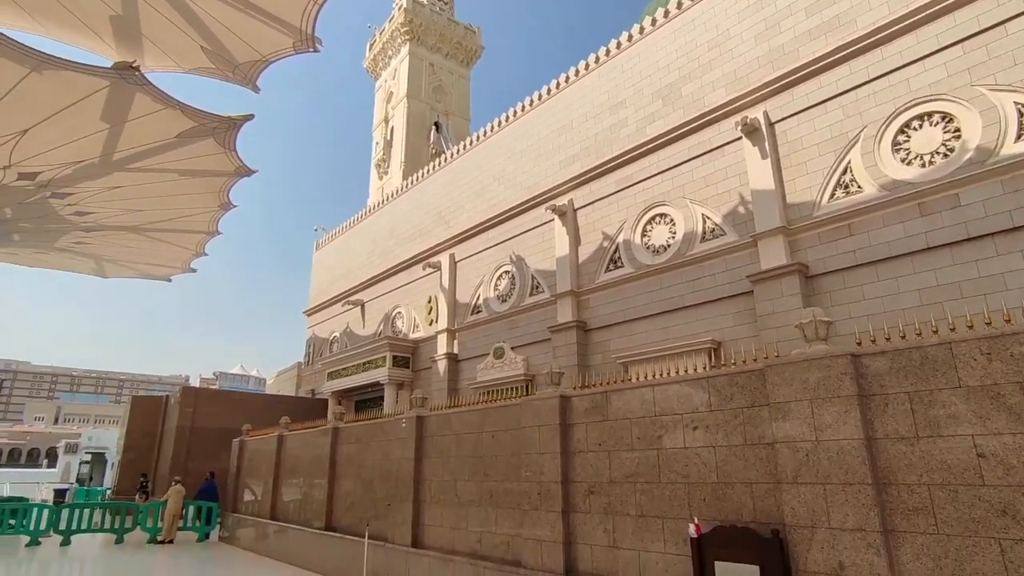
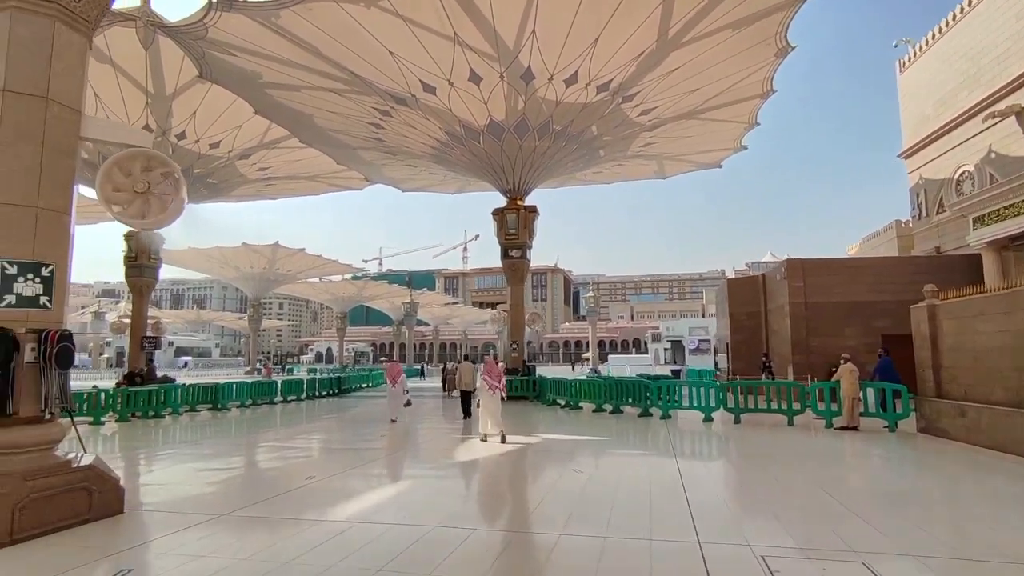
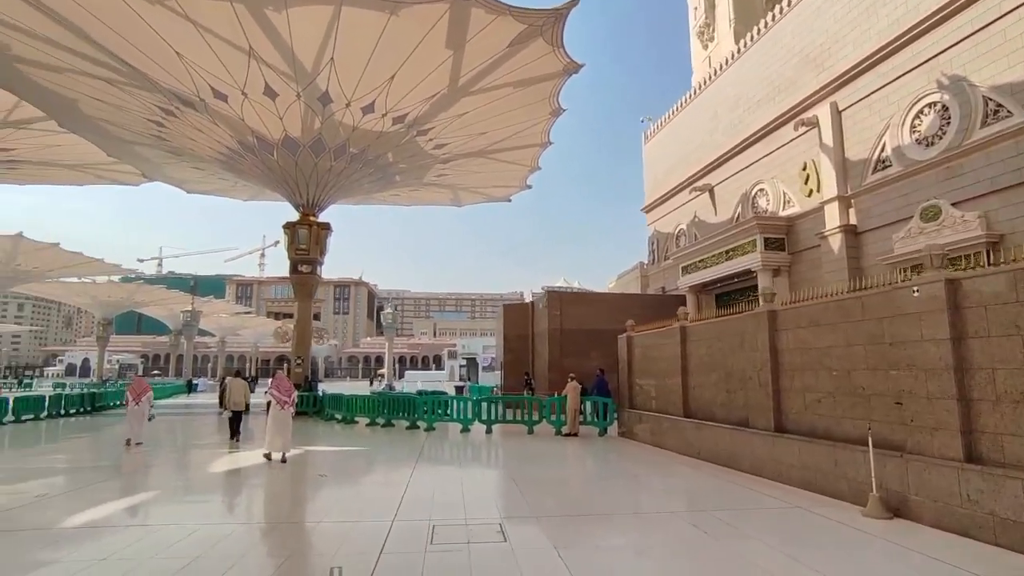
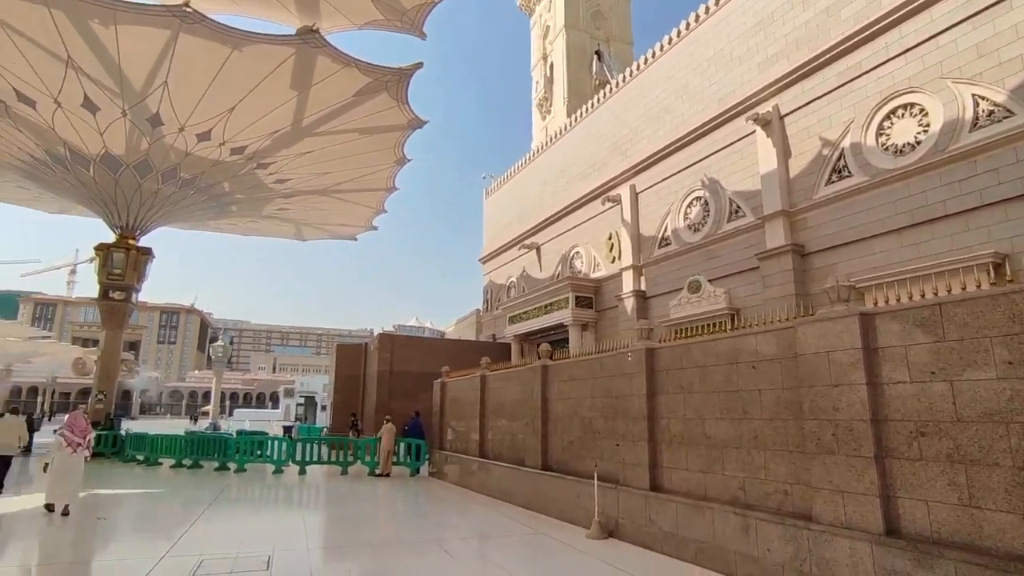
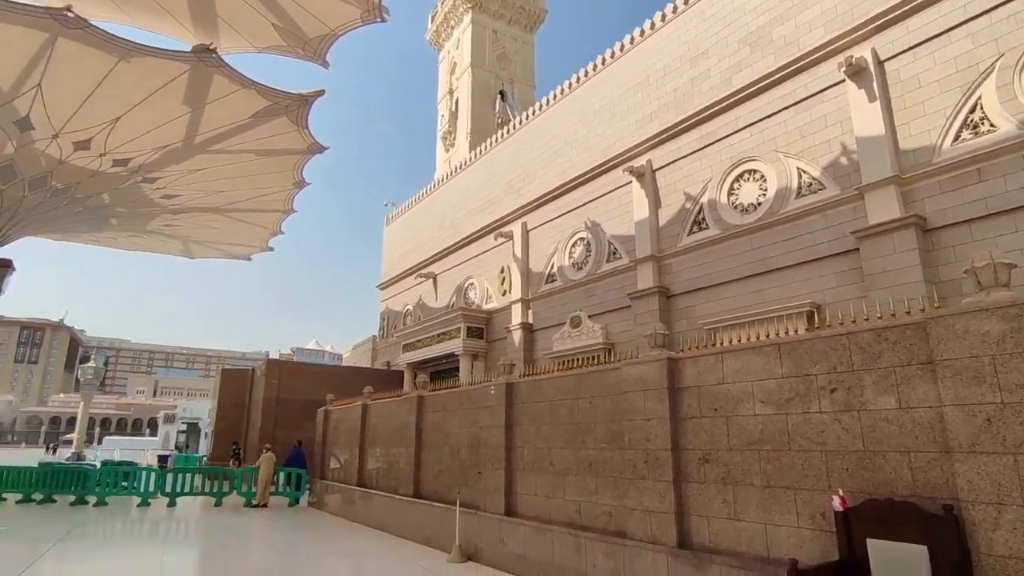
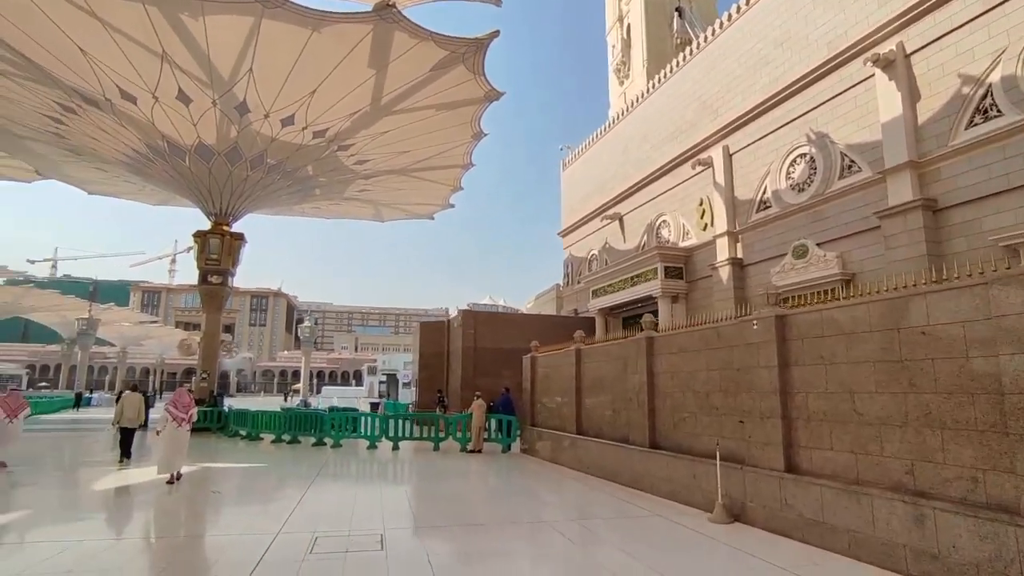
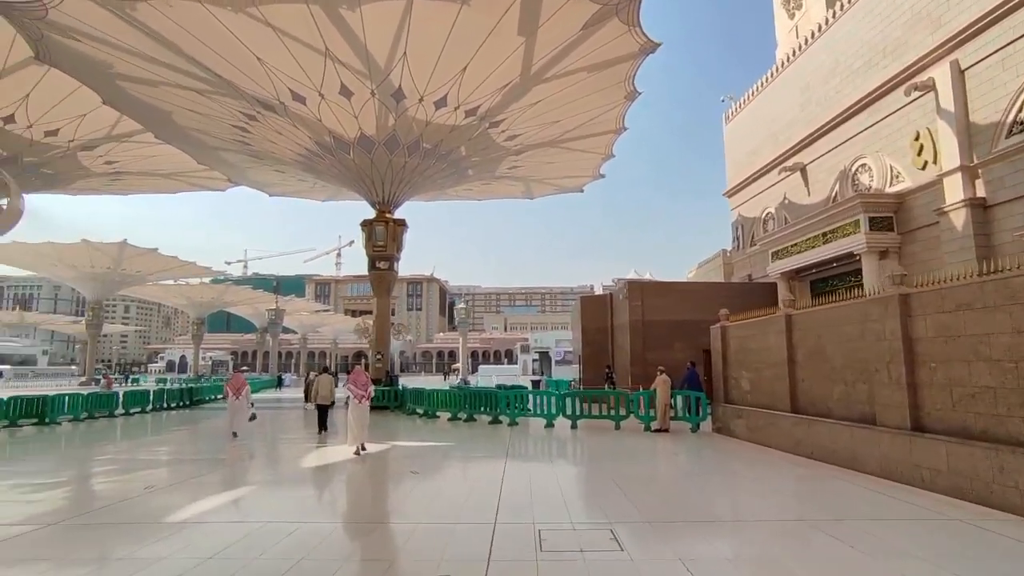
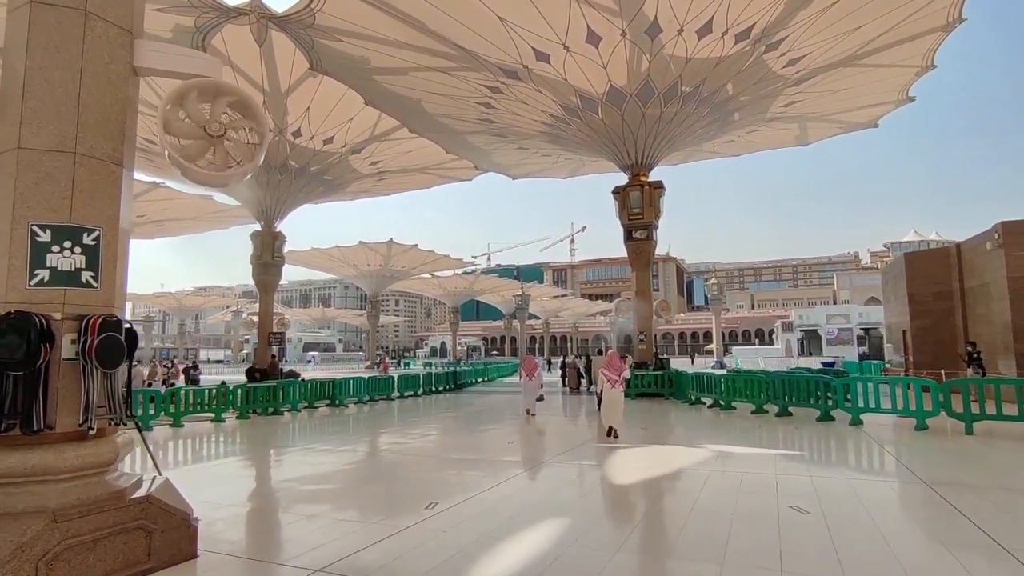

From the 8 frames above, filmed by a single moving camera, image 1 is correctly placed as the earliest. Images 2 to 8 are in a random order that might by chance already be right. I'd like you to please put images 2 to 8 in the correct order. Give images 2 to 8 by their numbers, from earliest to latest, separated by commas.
5, 4, 6, 3, 7, 2, 8
